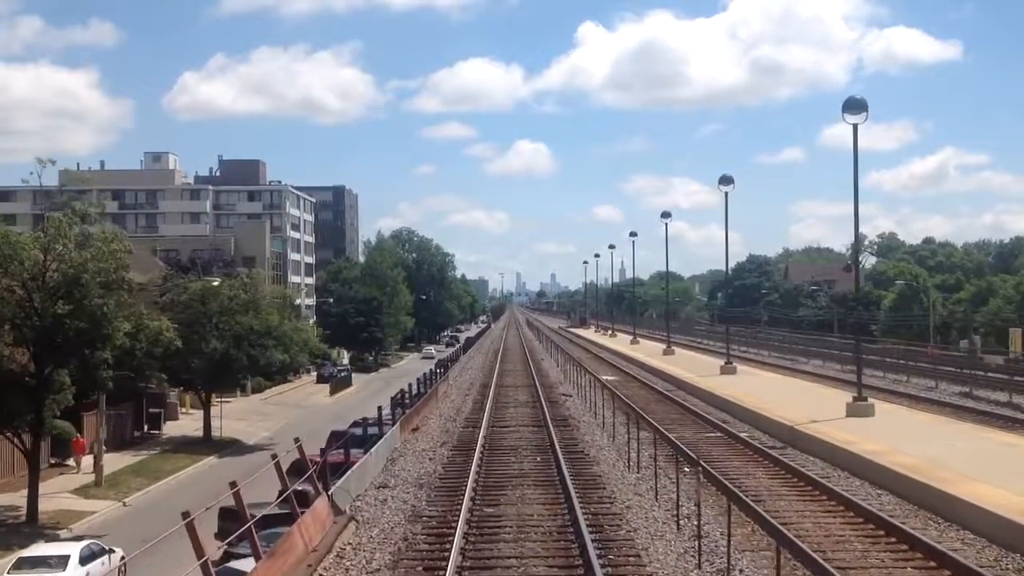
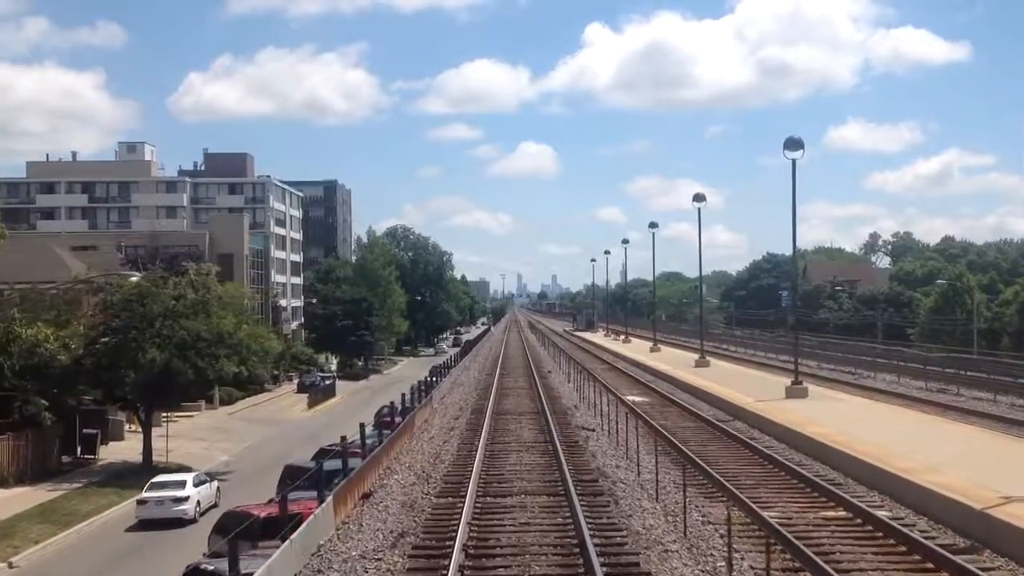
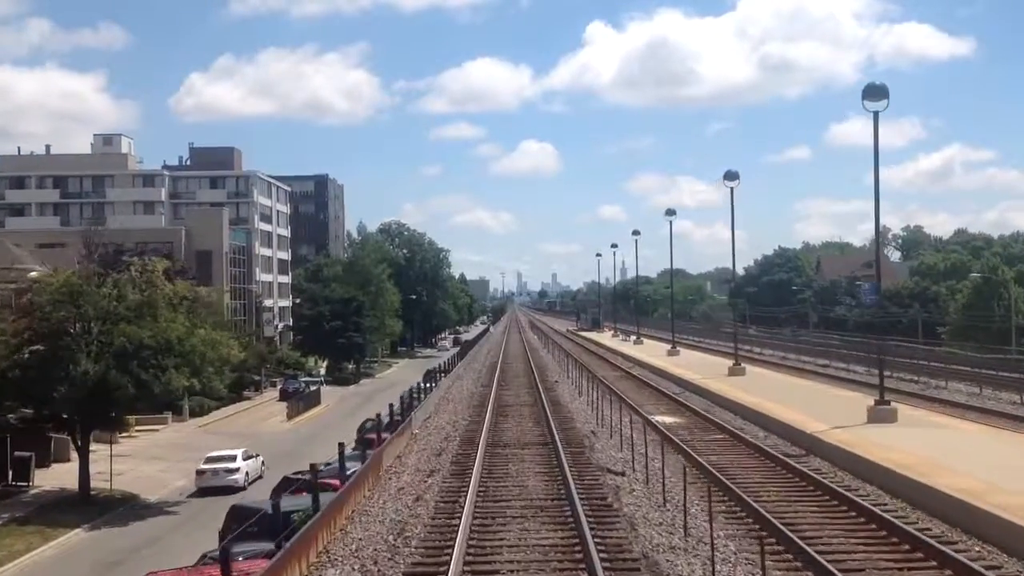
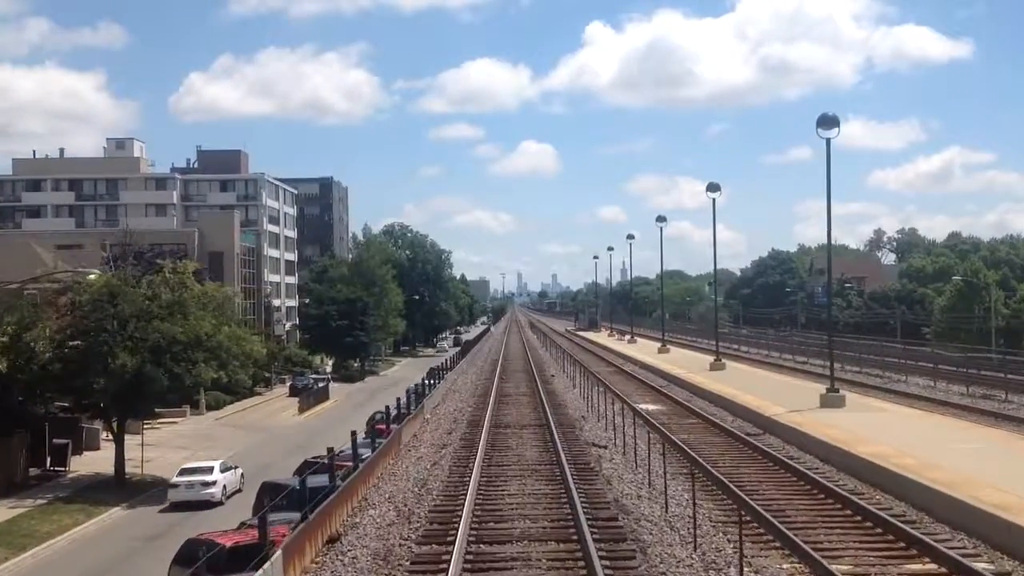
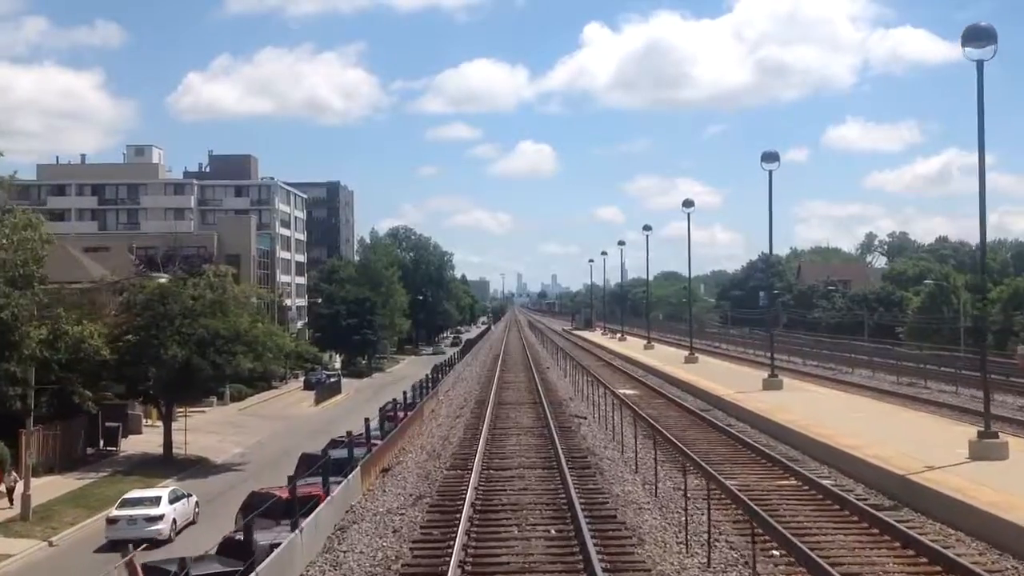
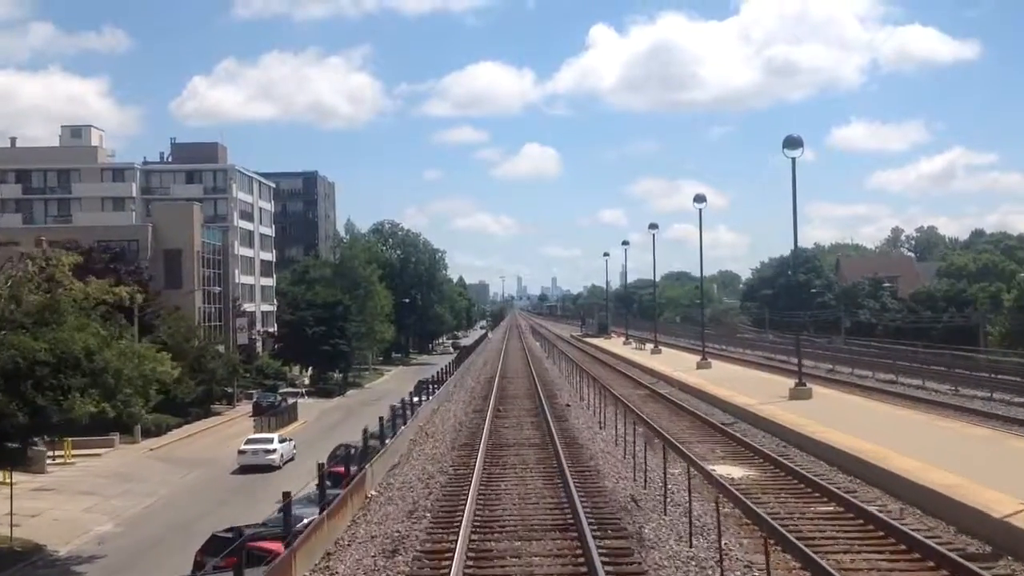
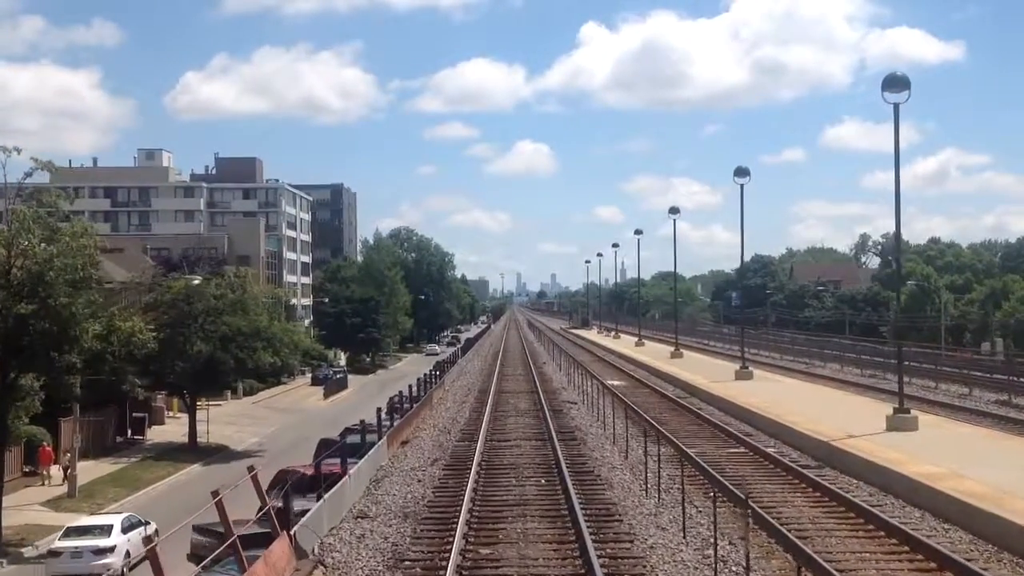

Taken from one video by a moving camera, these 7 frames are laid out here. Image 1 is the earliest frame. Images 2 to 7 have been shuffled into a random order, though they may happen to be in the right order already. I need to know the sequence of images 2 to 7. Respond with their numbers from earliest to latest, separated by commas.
7, 5, 2, 4, 3, 6
